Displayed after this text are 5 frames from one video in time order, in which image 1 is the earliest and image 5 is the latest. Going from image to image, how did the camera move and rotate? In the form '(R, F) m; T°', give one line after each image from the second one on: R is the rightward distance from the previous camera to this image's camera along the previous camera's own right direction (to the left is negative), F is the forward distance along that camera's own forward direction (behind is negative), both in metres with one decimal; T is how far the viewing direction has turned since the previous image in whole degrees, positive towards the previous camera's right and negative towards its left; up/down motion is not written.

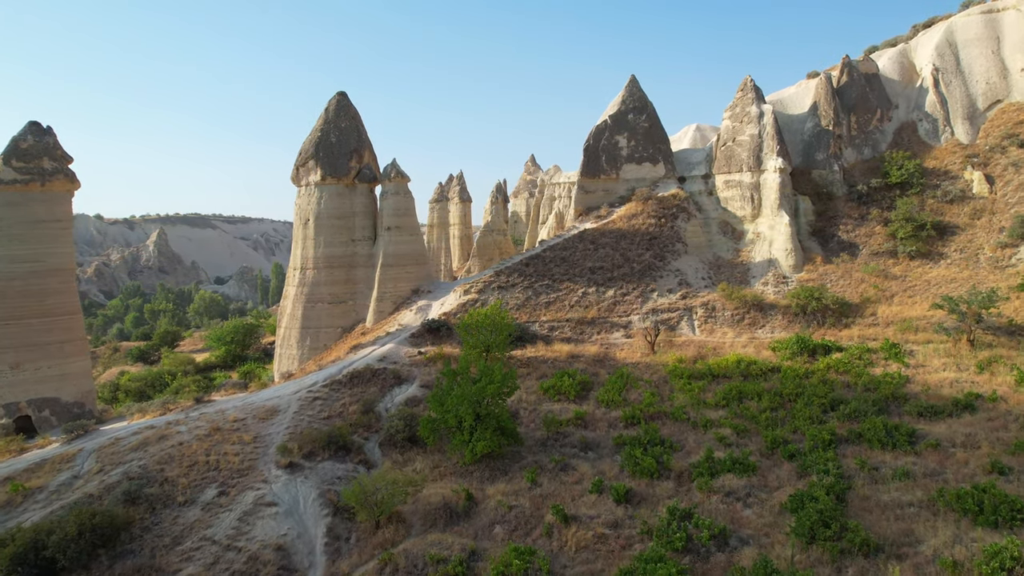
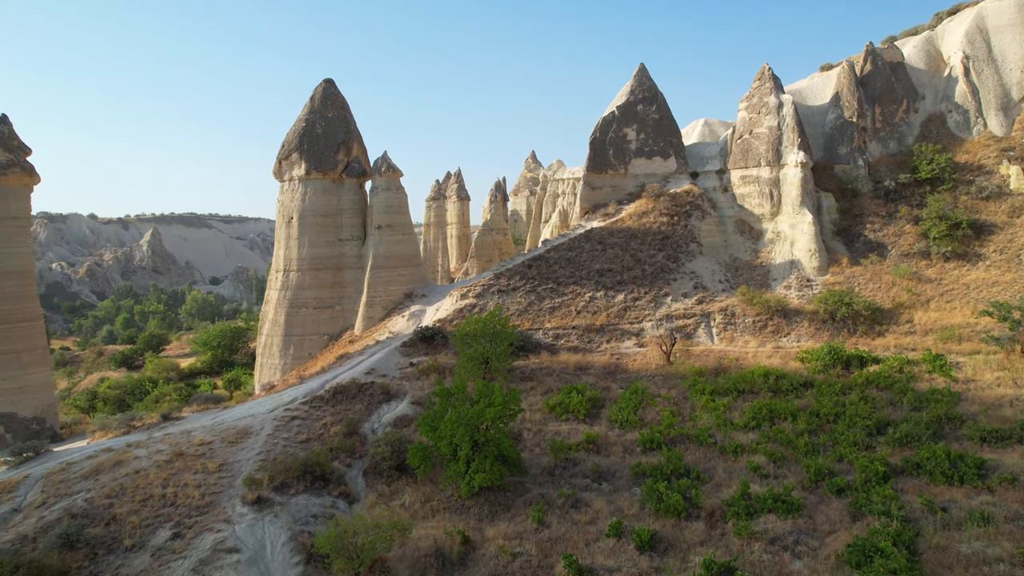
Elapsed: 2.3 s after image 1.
(-0.1, +1.3) m; 0°
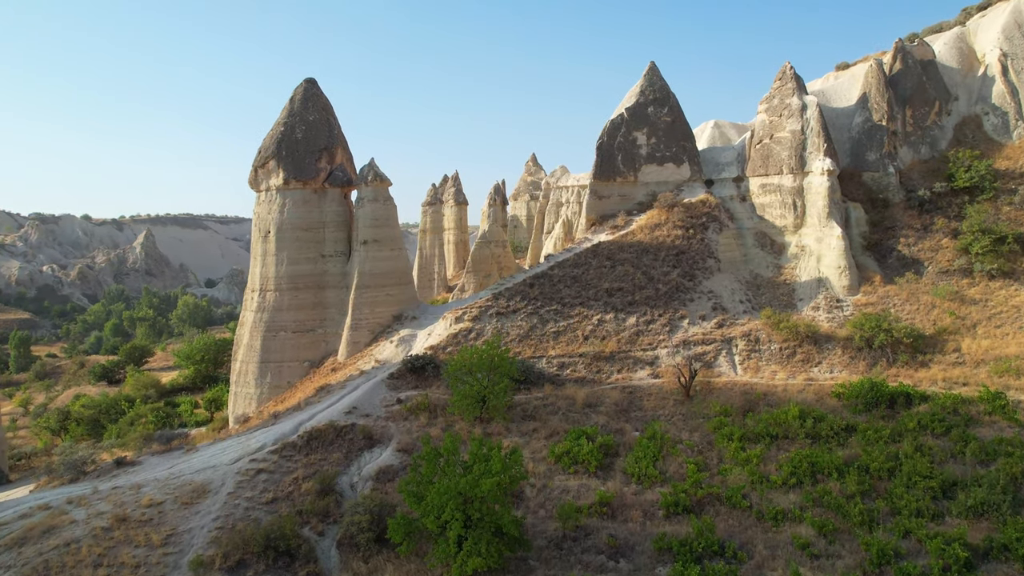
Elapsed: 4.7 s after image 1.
(0.0, +1.4) m; 0°
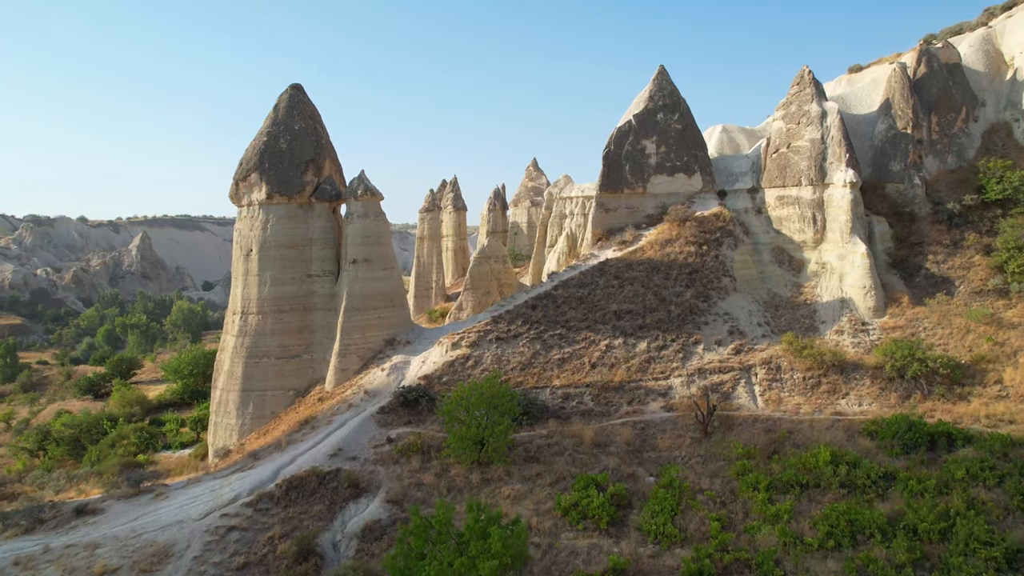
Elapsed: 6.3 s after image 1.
(0.0, +1.0) m; 0°
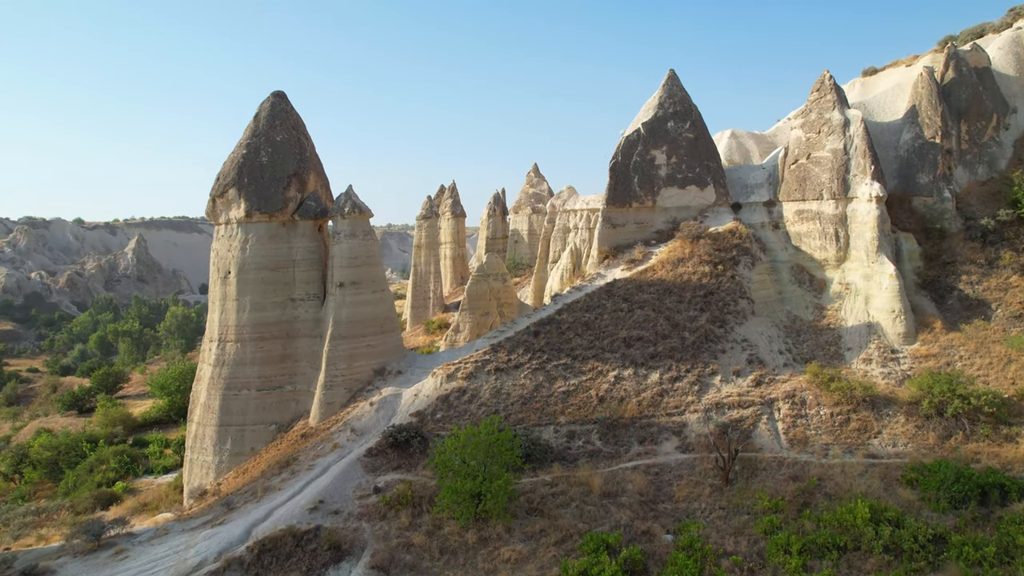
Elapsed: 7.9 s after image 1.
(0.0, +1.0) m; 0°
